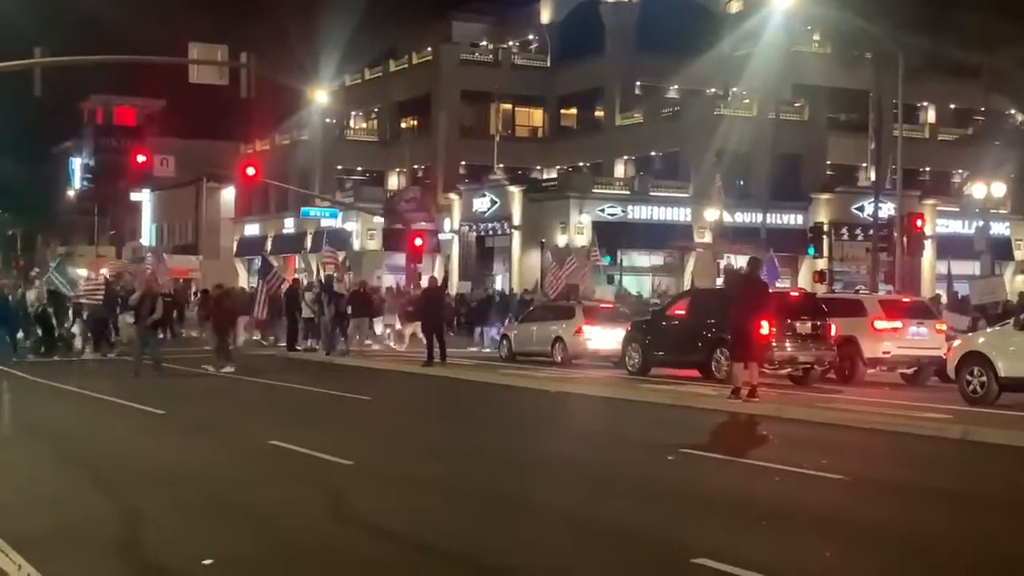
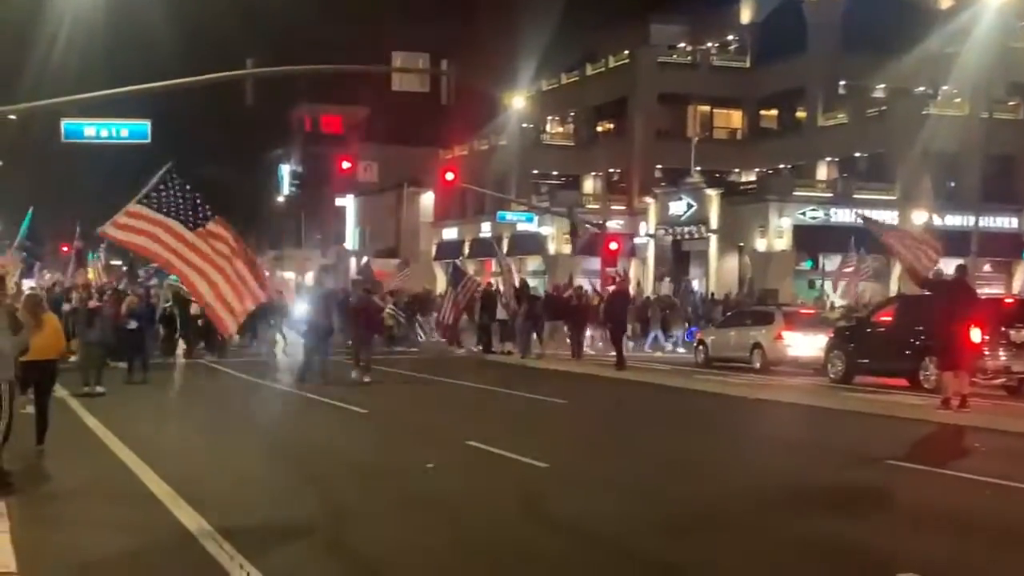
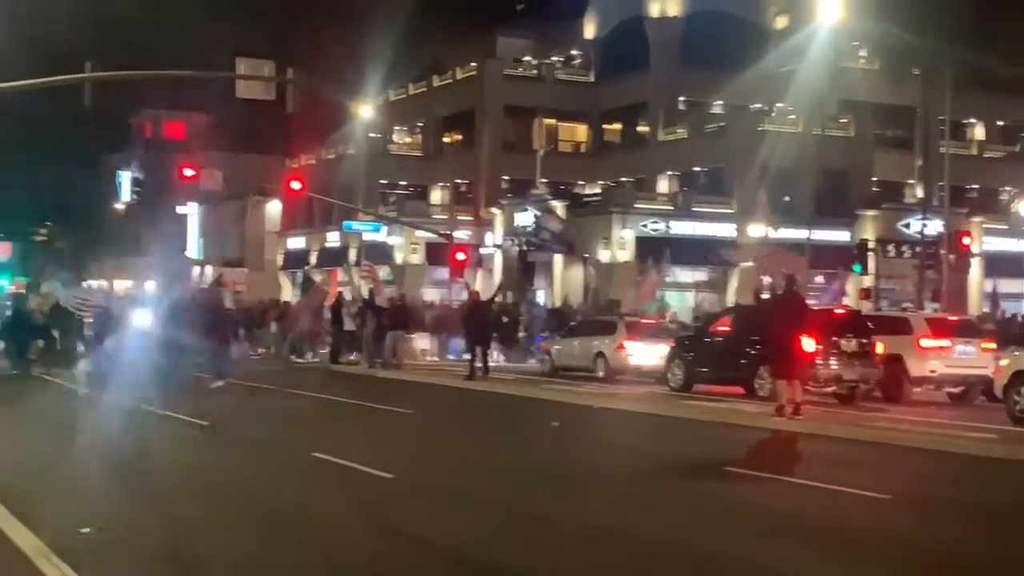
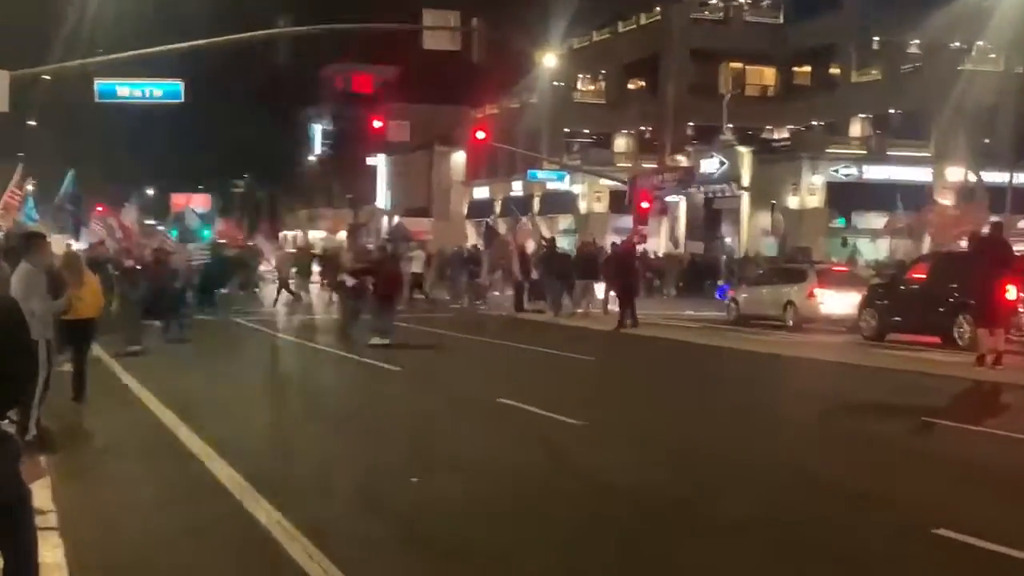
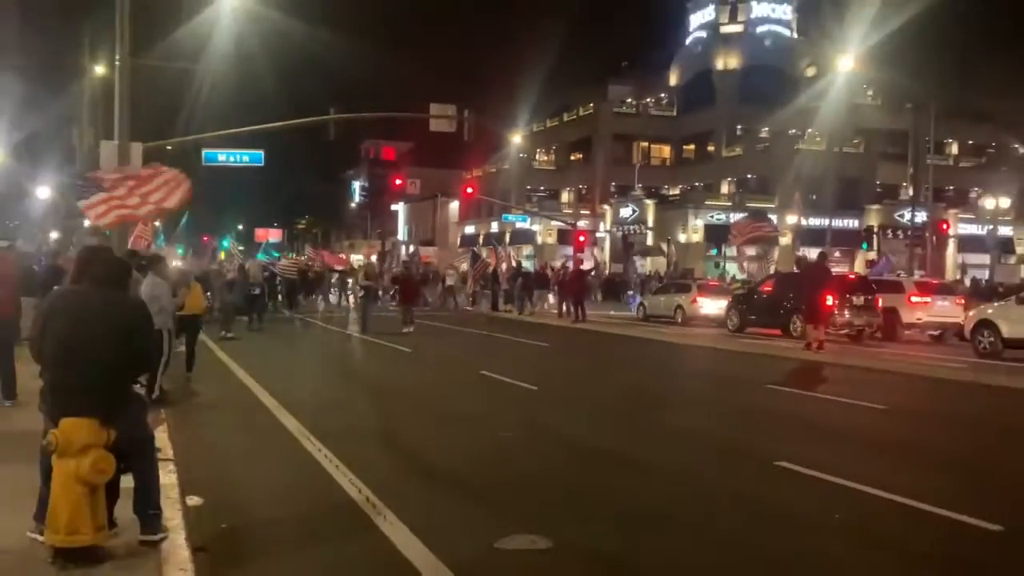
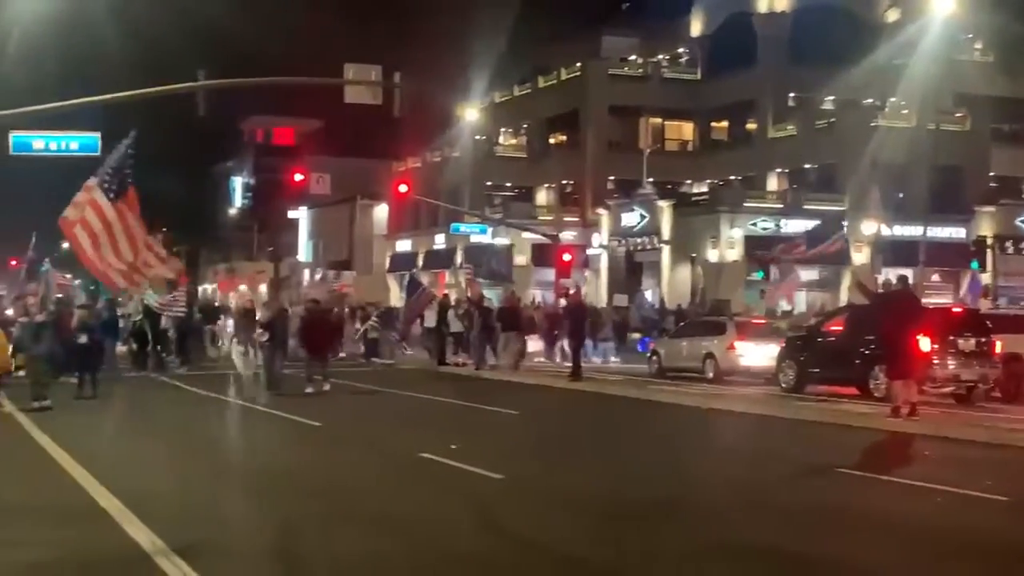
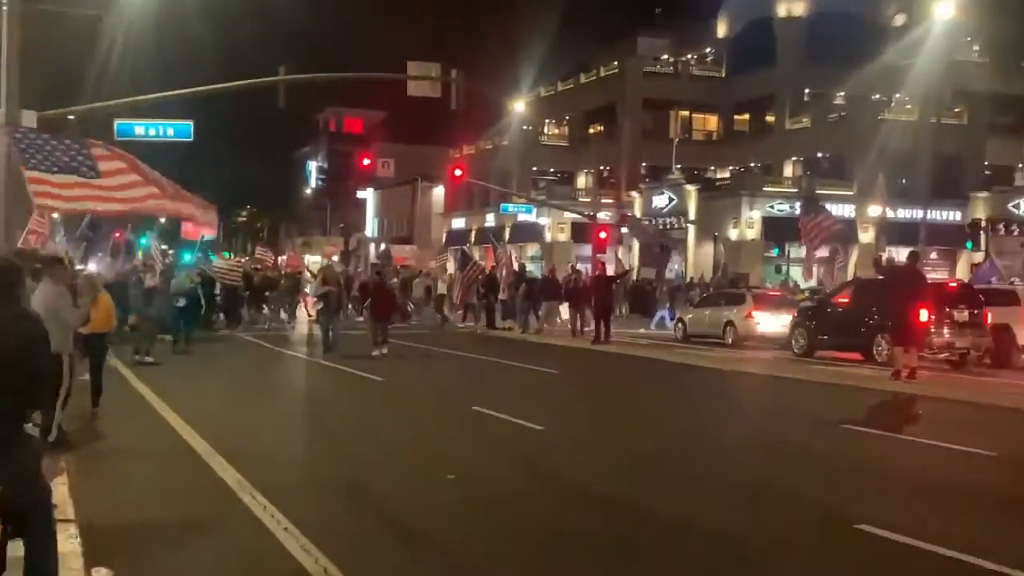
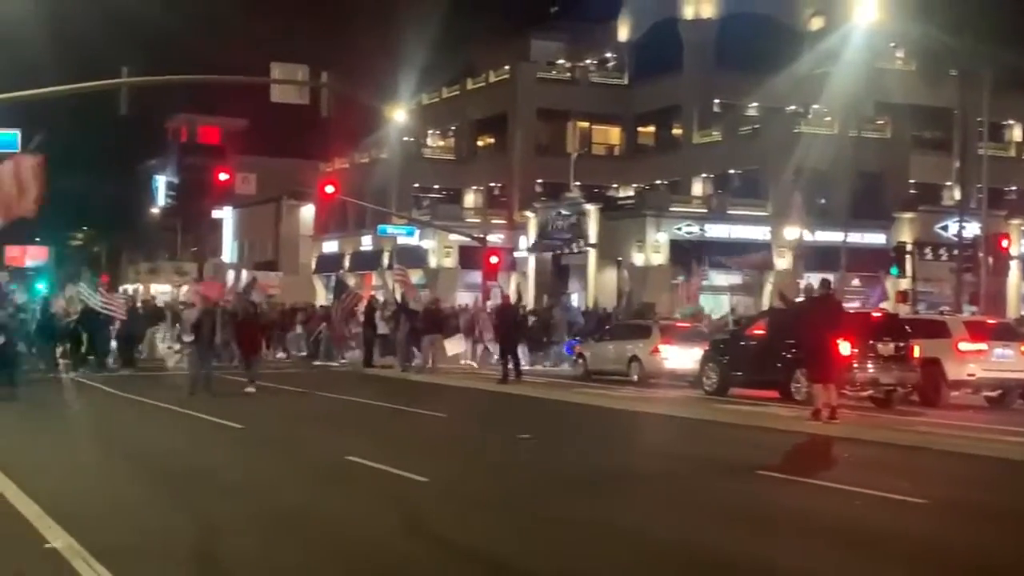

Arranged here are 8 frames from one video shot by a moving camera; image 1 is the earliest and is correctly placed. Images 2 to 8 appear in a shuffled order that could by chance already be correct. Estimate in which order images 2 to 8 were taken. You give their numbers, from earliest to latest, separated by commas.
3, 8, 6, 2, 7, 5, 4
